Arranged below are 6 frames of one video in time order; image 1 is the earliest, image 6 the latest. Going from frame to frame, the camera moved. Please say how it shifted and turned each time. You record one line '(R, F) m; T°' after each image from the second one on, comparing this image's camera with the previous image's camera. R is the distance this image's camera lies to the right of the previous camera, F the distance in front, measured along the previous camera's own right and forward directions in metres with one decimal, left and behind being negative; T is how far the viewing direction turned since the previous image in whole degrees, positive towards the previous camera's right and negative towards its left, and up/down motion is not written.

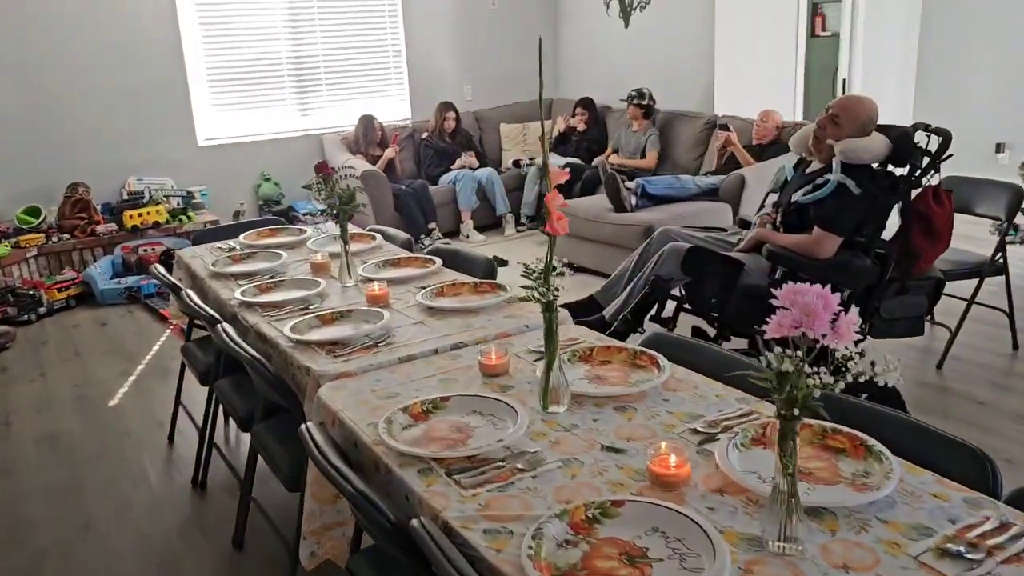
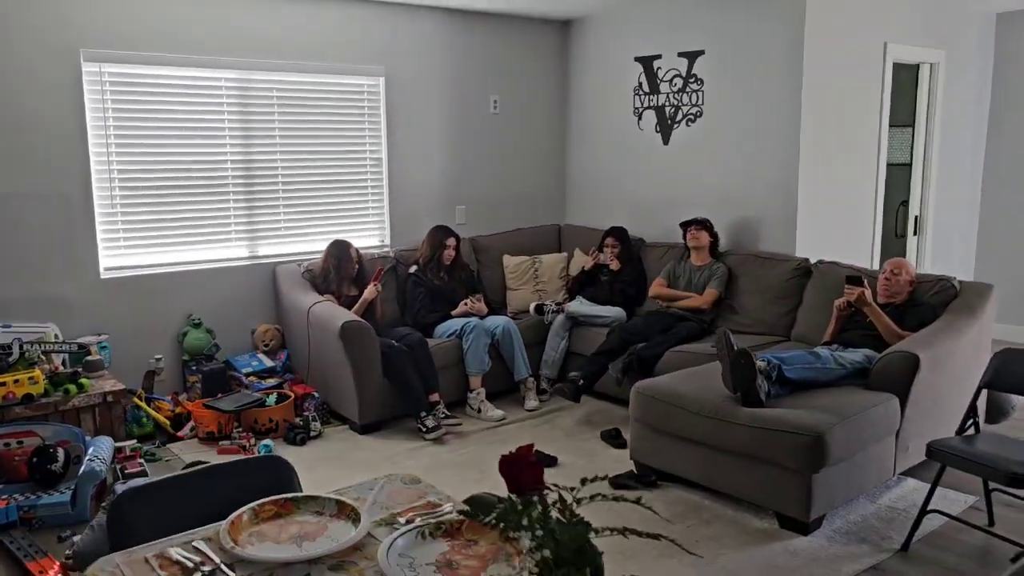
(-0.6, +1.4) m; +7°
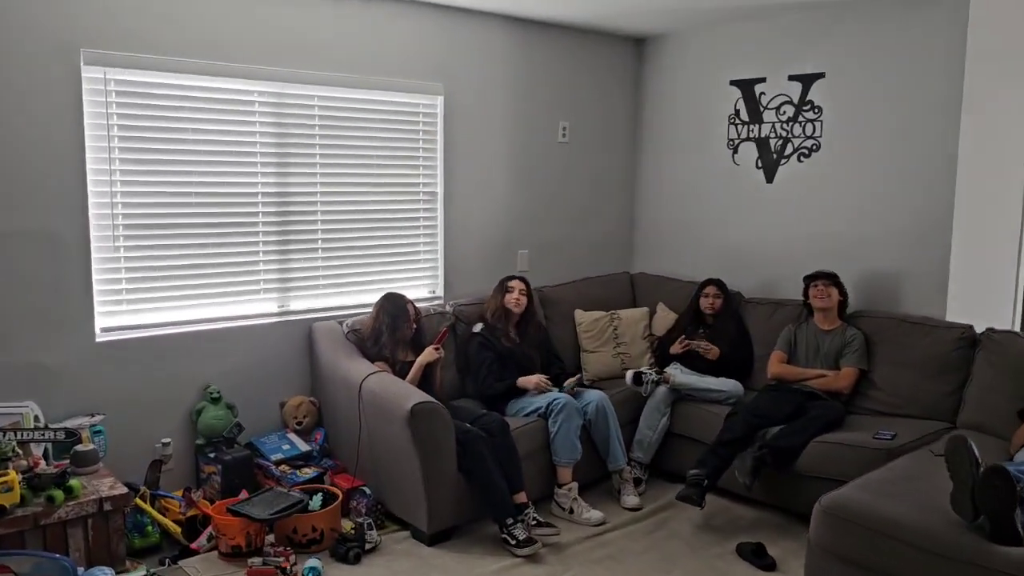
(-0.5, +0.8) m; +2°
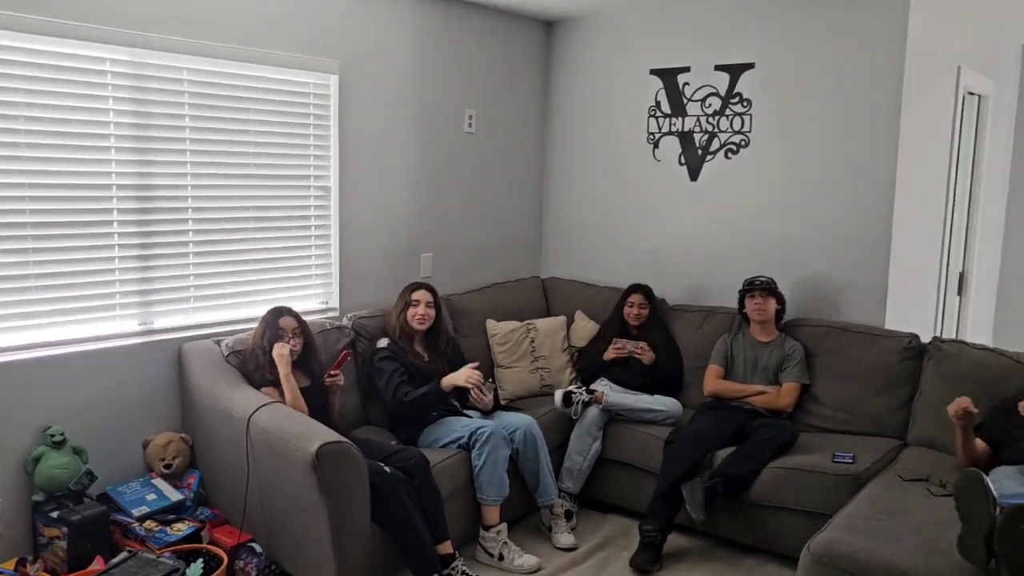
(-0.2, +0.5) m; +9°
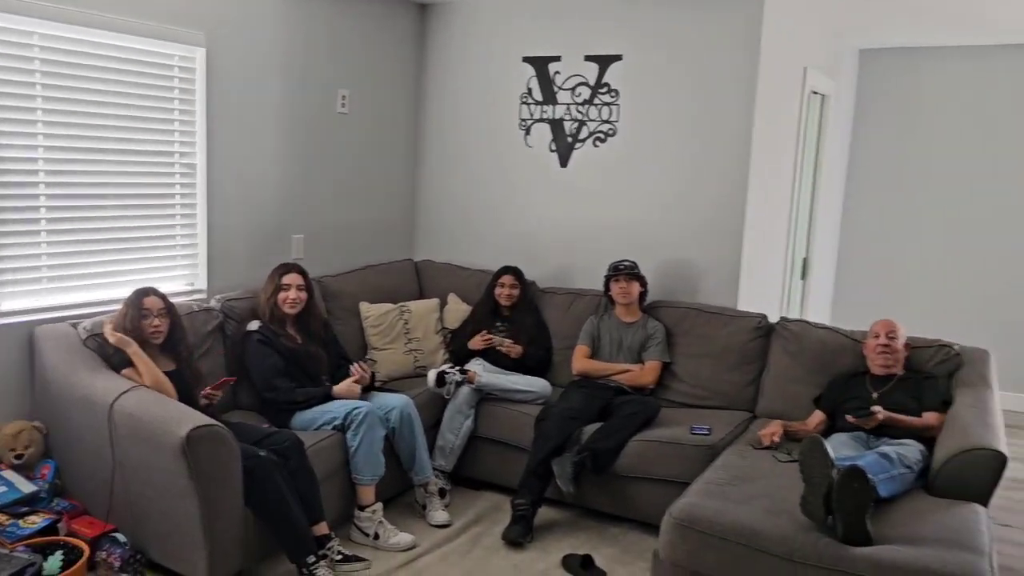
(0.0, 0.0) m; +9°
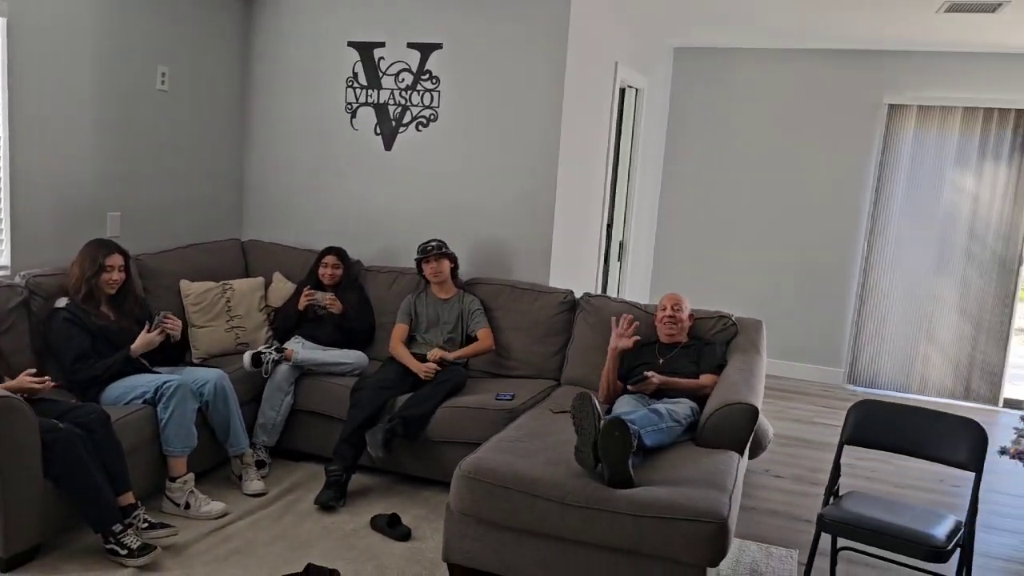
(+0.2, -0.2) m; +9°
